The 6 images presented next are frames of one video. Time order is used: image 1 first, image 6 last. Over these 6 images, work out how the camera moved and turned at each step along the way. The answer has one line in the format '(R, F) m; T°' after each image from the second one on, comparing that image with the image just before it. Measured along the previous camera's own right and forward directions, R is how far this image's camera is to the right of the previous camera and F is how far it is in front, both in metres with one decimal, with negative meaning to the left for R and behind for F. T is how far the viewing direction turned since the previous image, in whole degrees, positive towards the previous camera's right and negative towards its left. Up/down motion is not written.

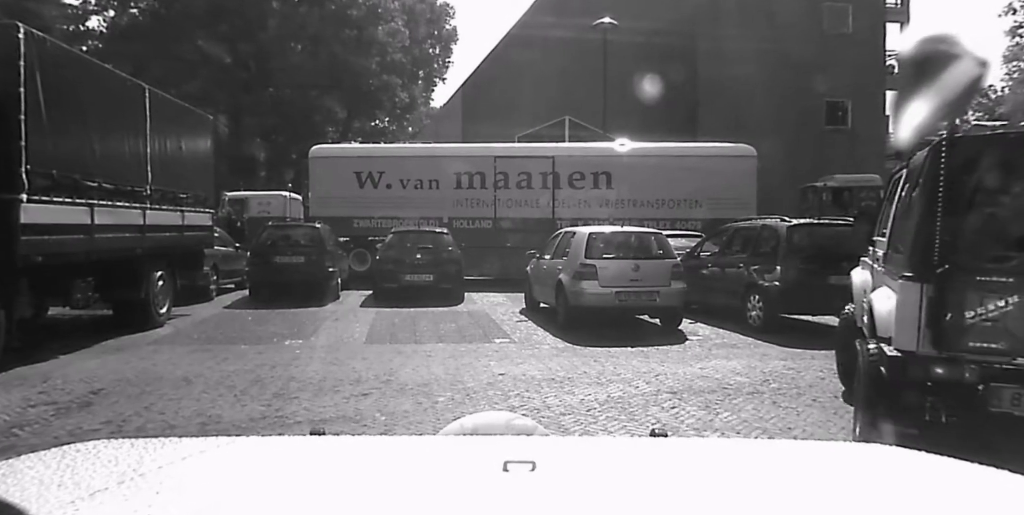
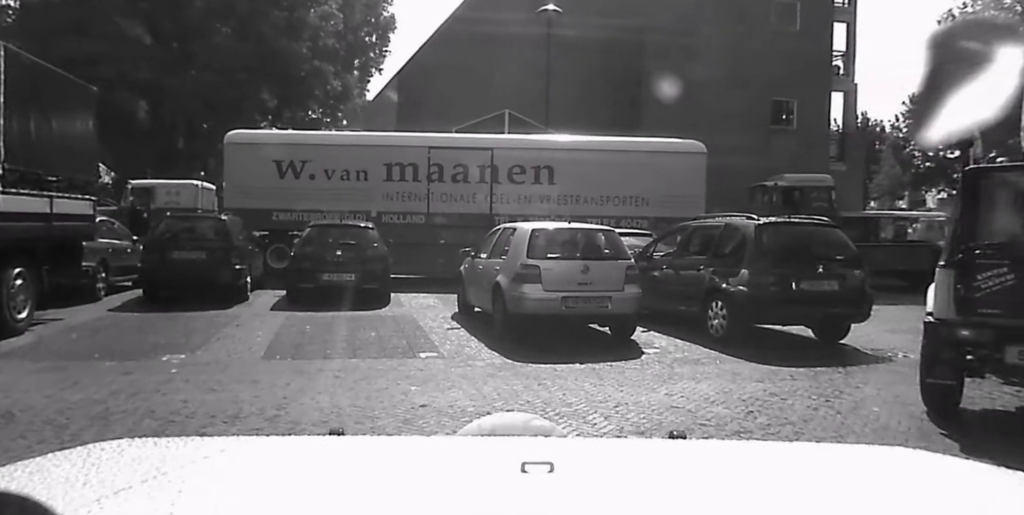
(+0.1, +1.5) m; +5°
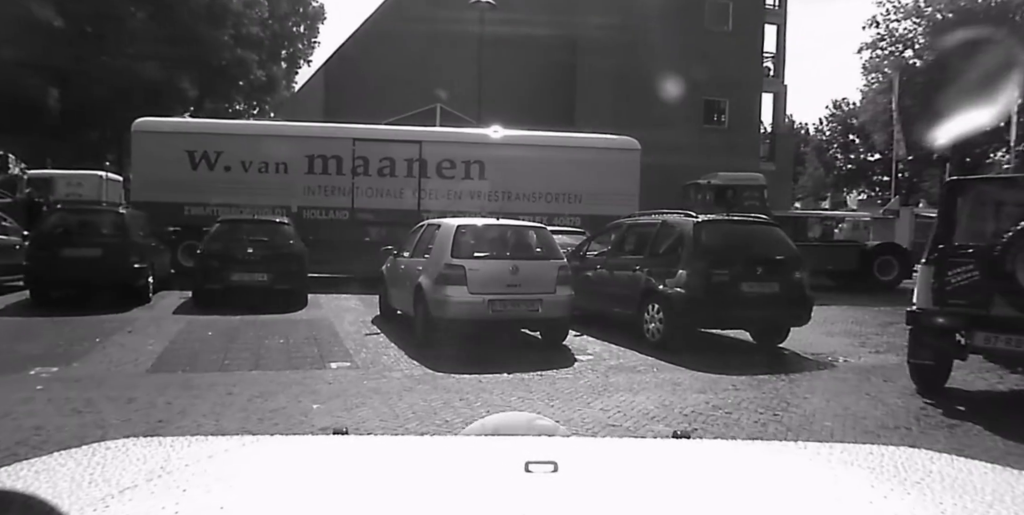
(+0.1, +0.7) m; +5°
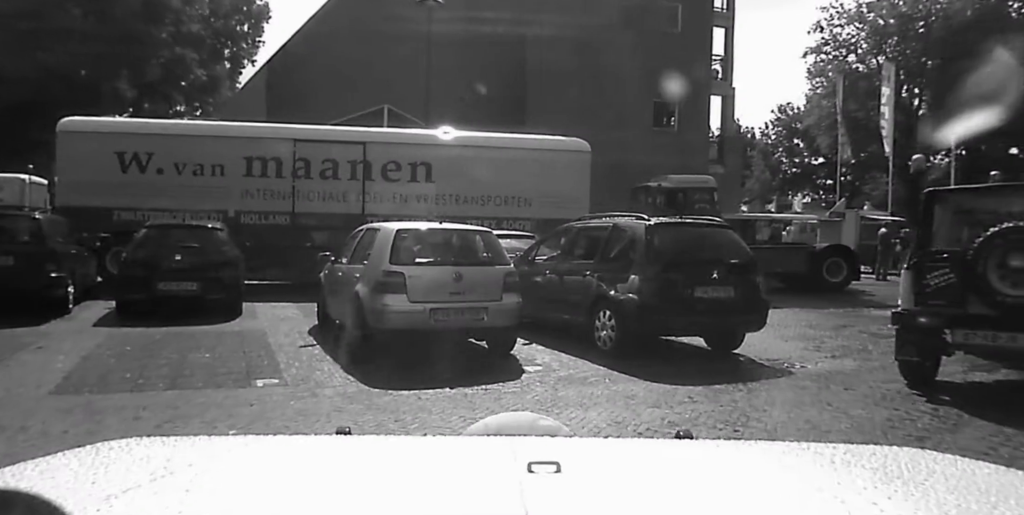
(+0.1, +0.5) m; +4°
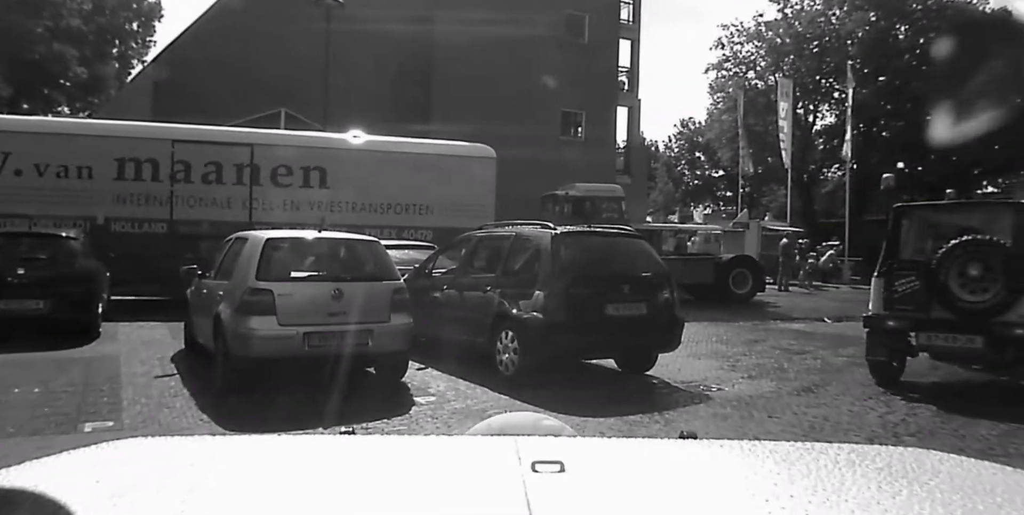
(+0.2, +0.8) m; +8°
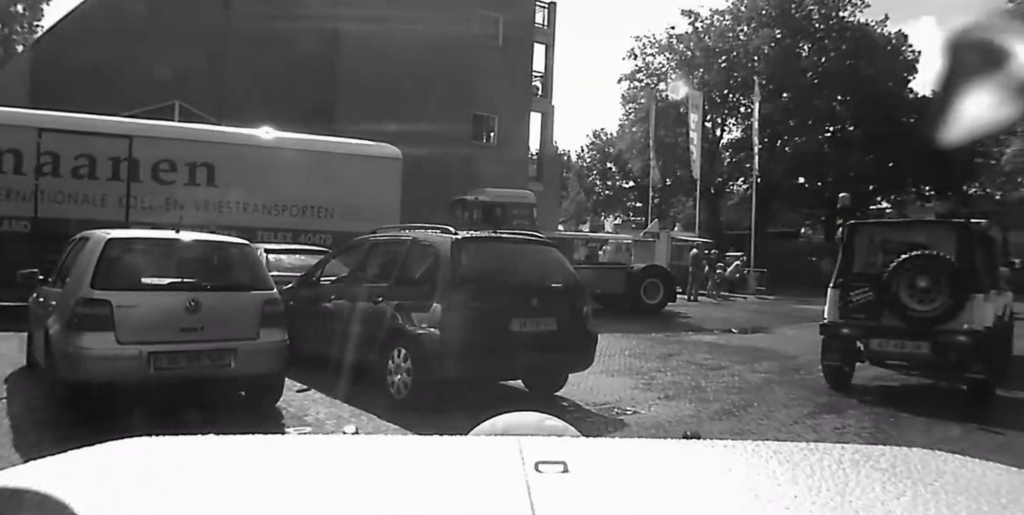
(+0.2, +0.7) m; +7°
